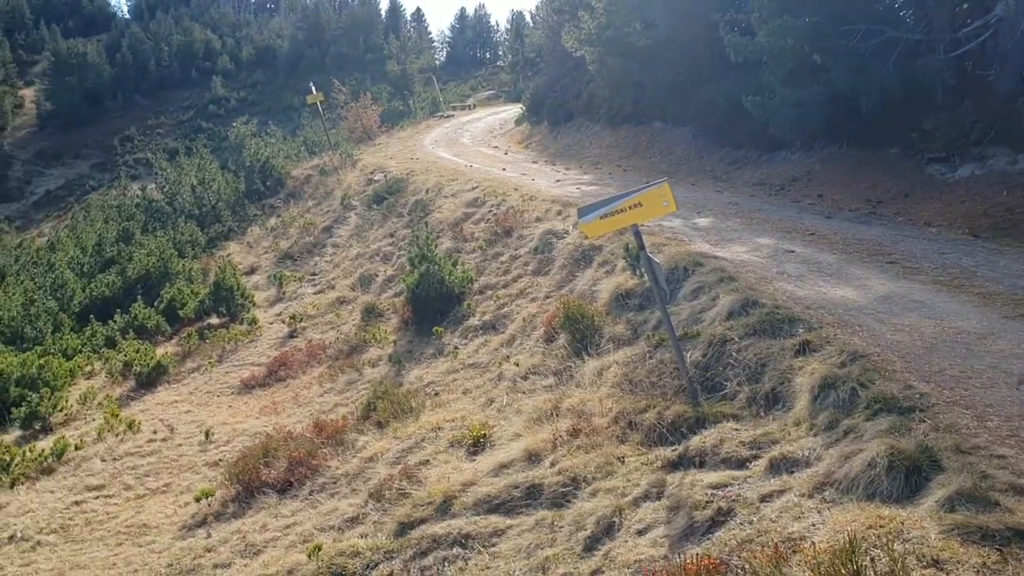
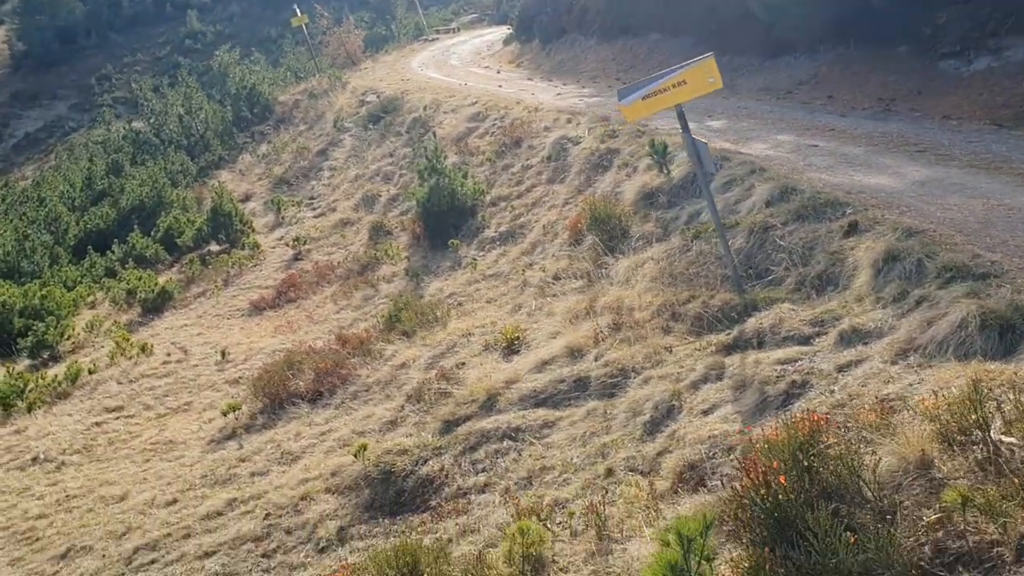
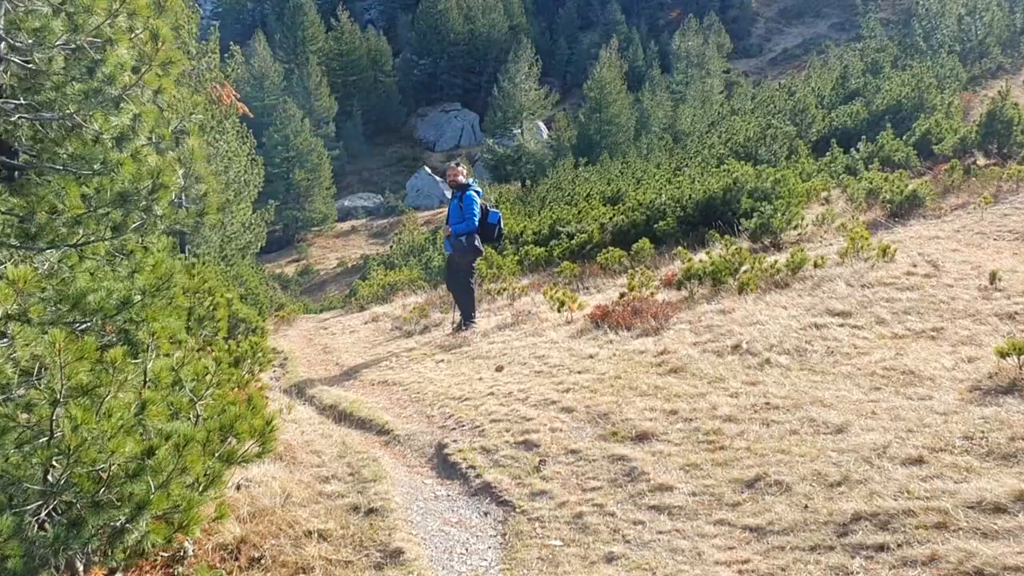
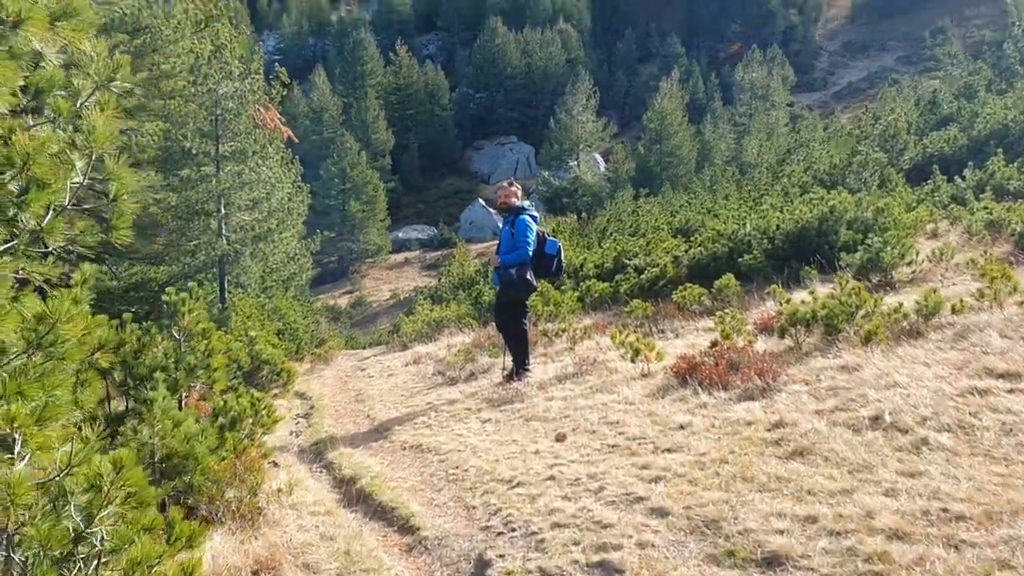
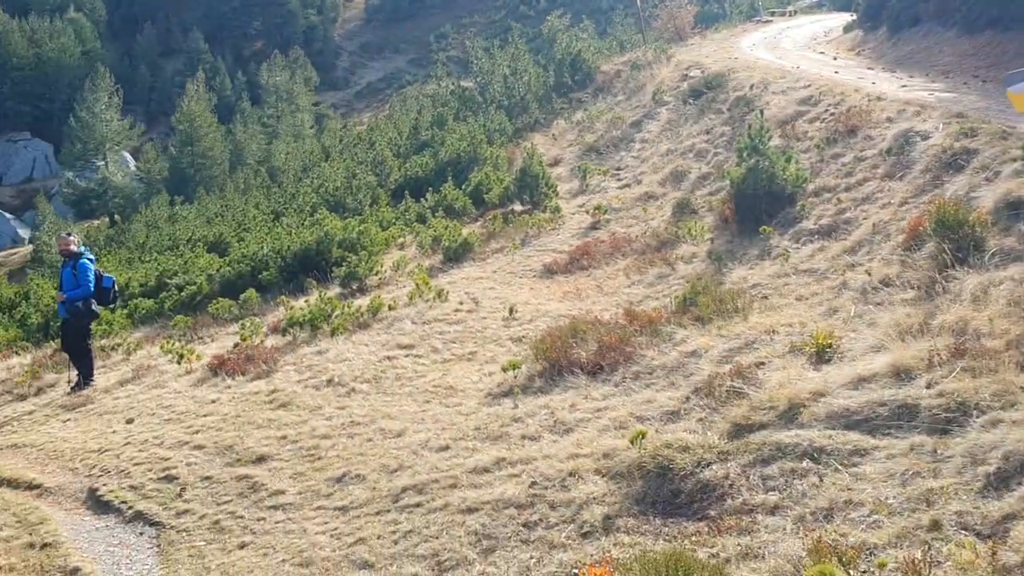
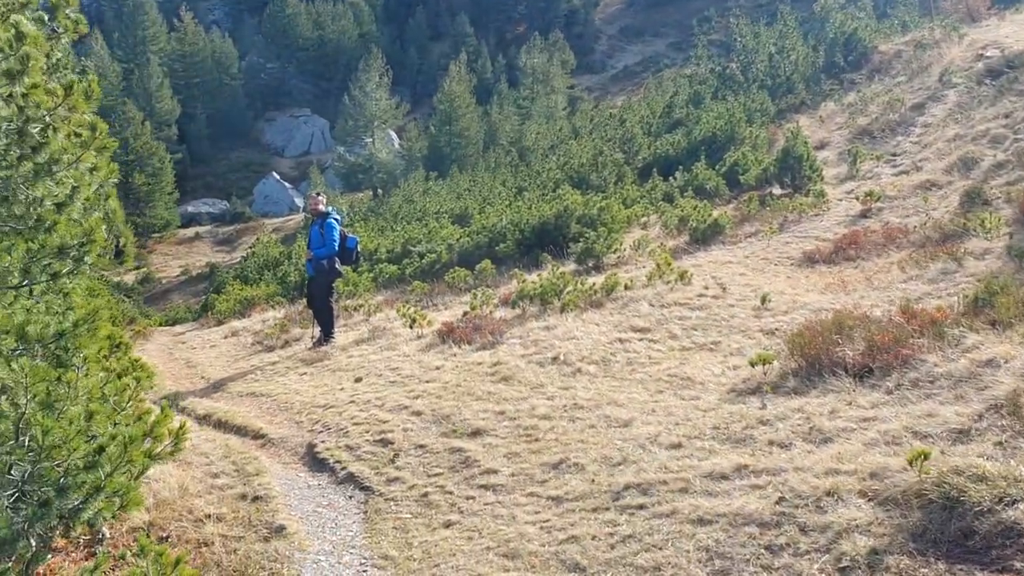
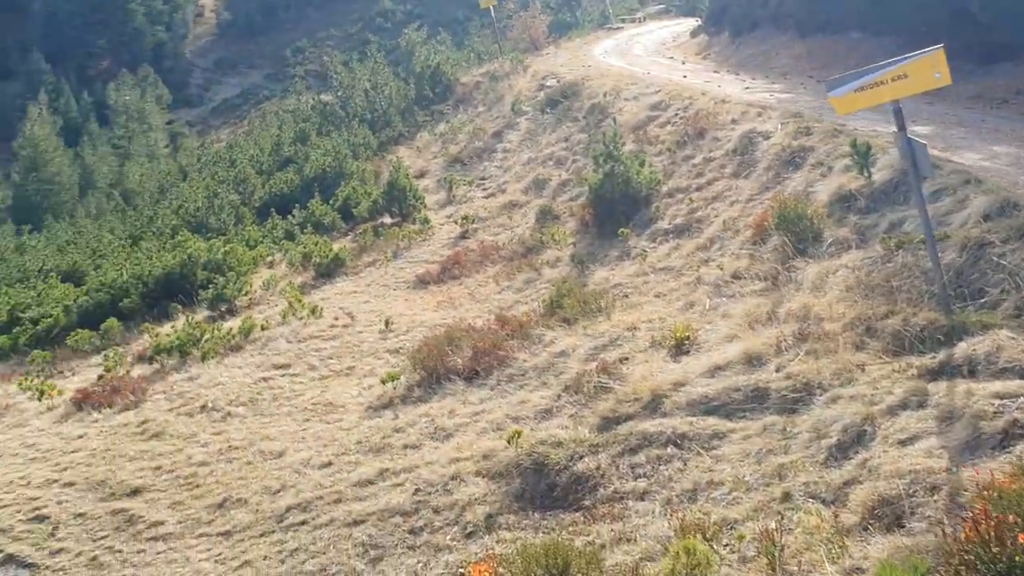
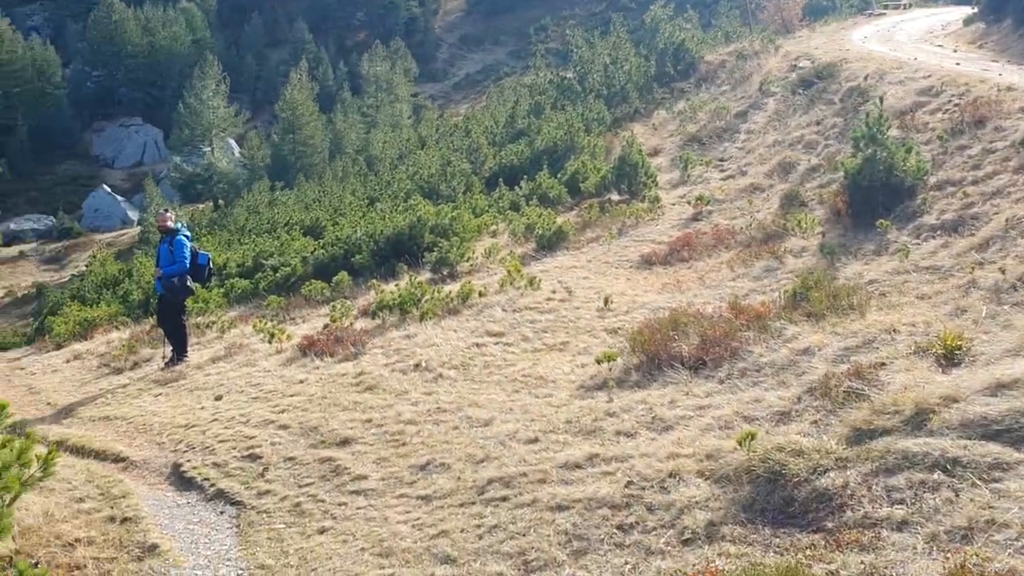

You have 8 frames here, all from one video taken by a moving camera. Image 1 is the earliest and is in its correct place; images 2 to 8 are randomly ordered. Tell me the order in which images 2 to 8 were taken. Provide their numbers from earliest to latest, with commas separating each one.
2, 7, 5, 8, 6, 3, 4
